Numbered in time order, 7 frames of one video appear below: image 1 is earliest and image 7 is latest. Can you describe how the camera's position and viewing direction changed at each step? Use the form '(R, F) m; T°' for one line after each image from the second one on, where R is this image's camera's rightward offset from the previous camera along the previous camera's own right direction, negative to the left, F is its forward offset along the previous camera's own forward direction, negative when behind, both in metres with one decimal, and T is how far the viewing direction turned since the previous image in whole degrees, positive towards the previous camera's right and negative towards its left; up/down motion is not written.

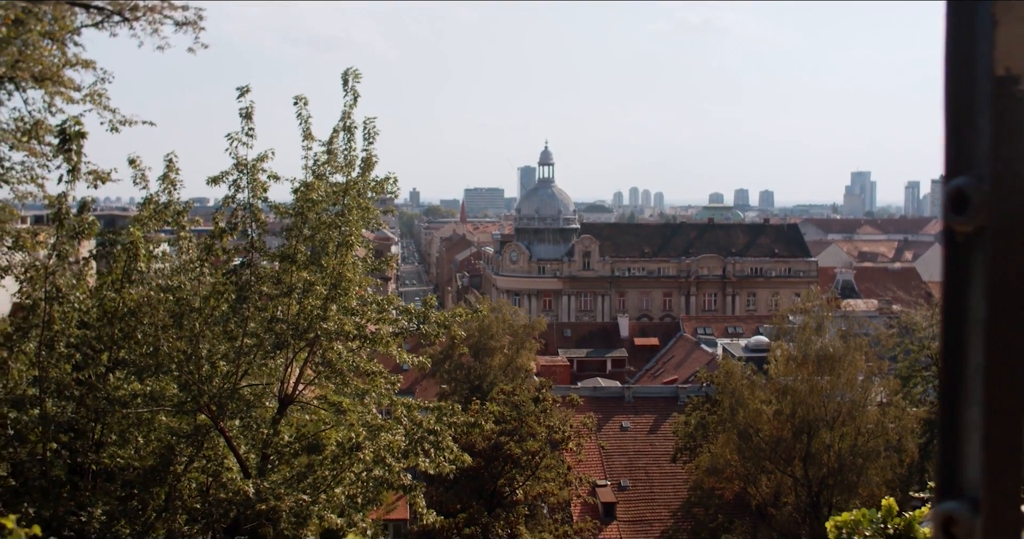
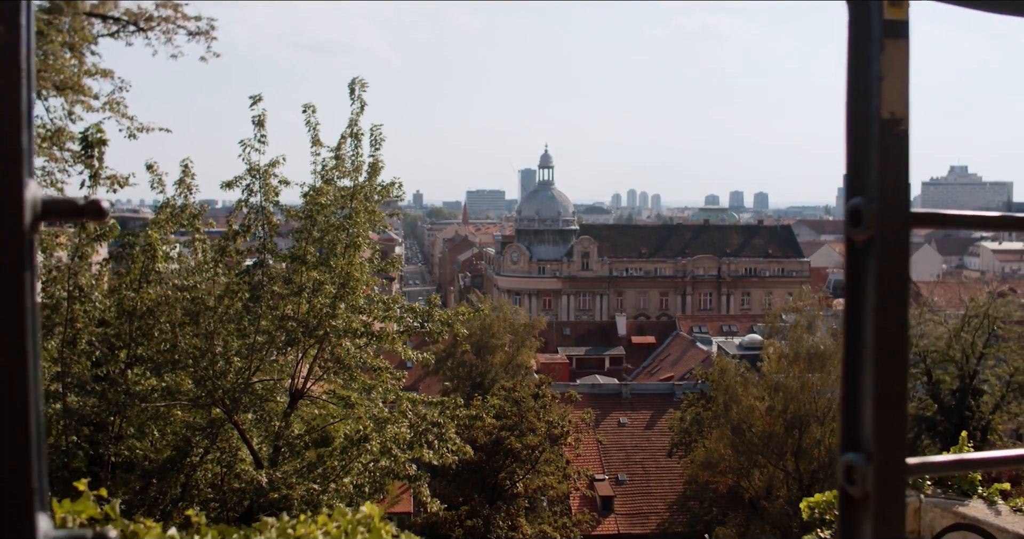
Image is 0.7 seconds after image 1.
(0.0, -0.4) m; 0°
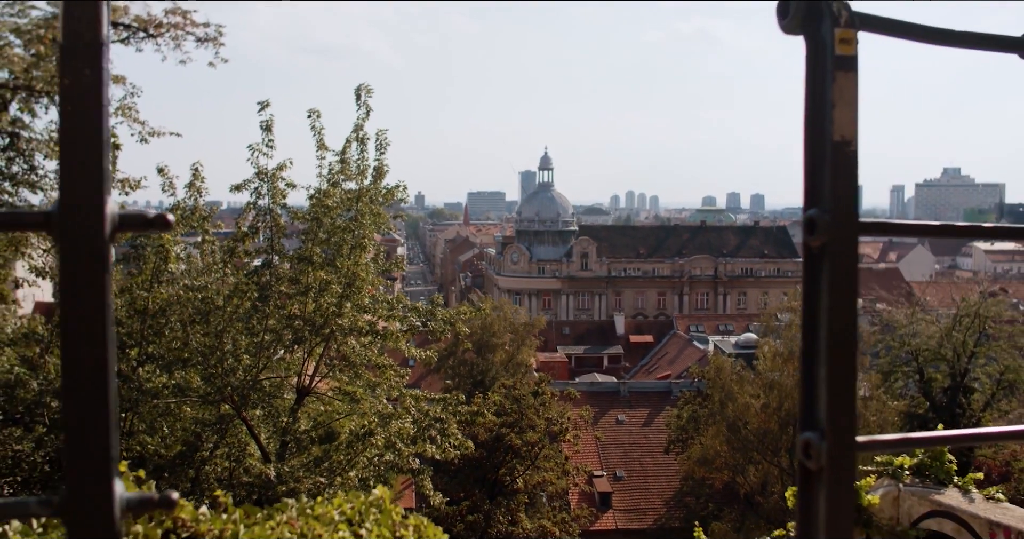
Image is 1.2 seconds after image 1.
(0.0, -0.3) m; 0°
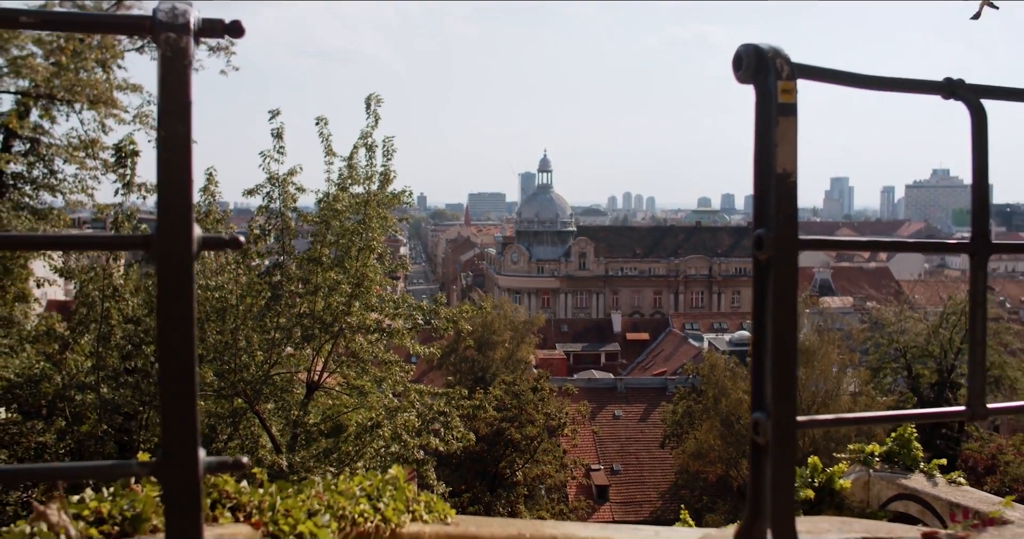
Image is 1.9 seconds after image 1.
(0.0, -0.4) m; 0°
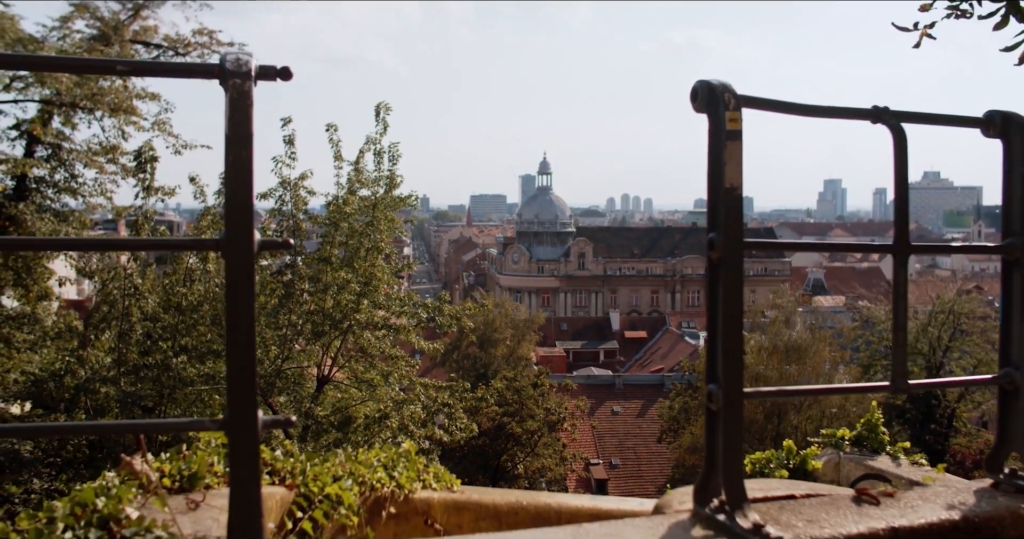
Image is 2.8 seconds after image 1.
(0.0, -0.5) m; 0°
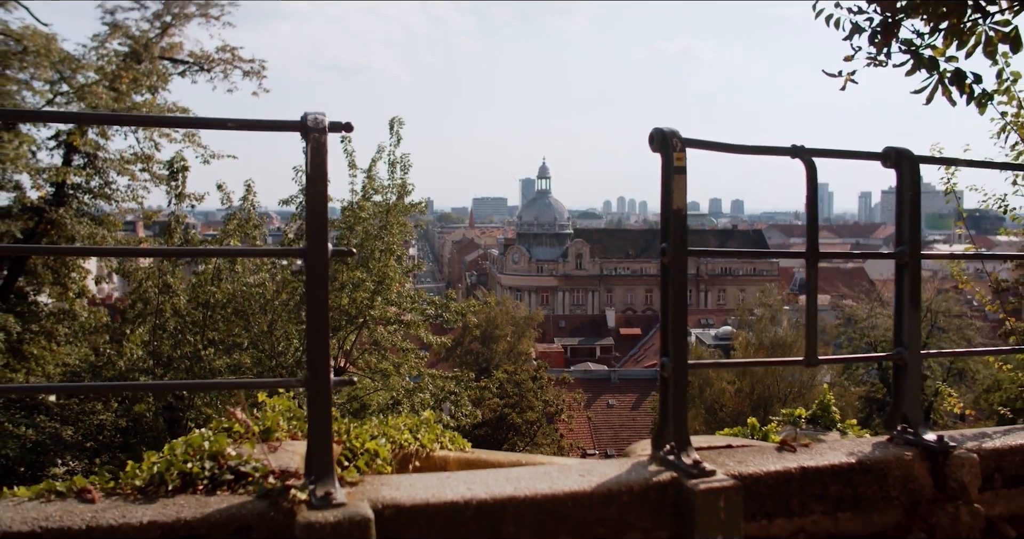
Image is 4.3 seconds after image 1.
(0.0, -0.9) m; 0°
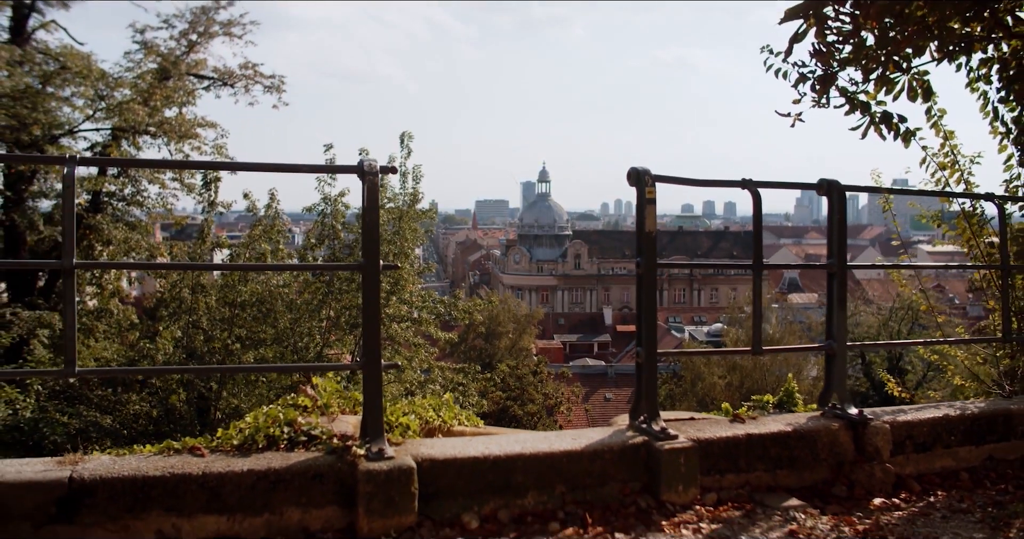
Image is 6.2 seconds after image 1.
(0.0, -1.0) m; 0°
